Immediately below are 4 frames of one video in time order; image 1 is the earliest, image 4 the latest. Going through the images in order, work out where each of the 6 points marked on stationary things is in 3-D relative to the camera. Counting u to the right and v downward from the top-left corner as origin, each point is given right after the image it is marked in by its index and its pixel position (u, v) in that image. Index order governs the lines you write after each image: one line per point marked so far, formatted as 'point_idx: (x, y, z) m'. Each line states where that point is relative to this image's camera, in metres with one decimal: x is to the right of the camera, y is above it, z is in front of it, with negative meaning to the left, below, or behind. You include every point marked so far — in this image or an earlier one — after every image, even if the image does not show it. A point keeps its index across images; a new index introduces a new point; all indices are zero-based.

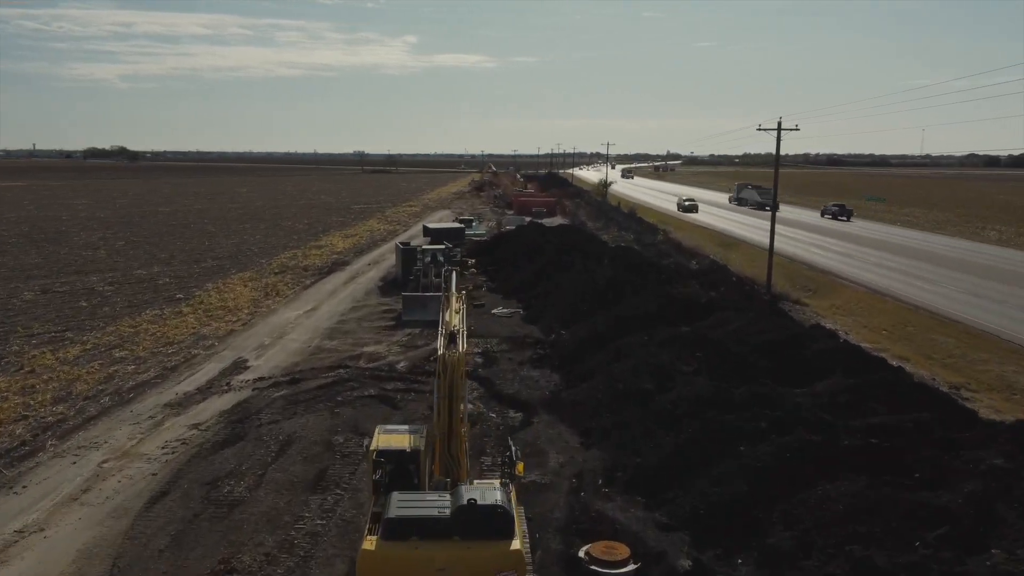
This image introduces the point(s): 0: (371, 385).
0: (-3.0, -2.1, +18.0) m
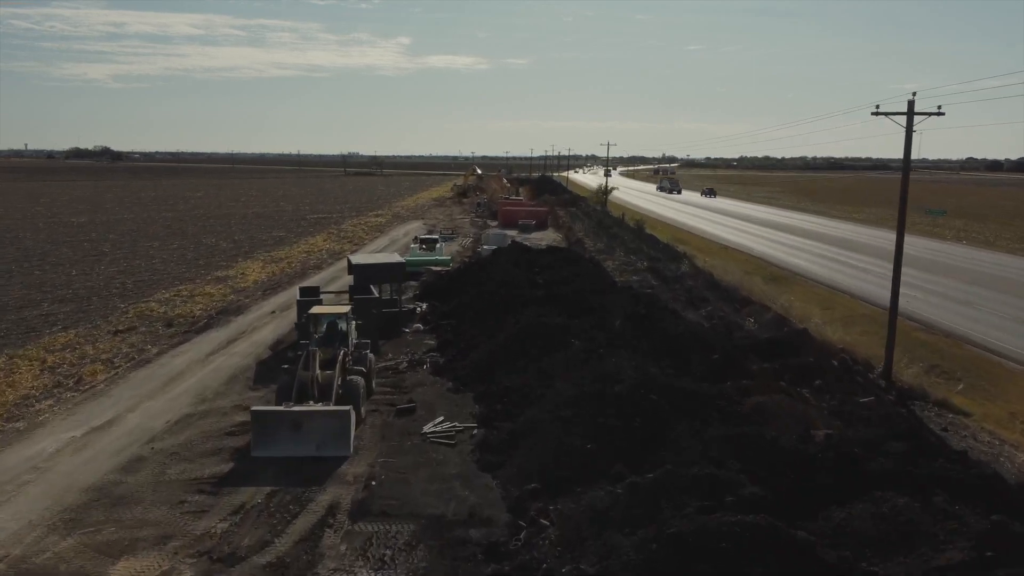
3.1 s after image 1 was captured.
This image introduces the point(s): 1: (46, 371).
0: (-4.0, -3.9, +6.5) m
1: (-10.3, -1.8, +18.6) m
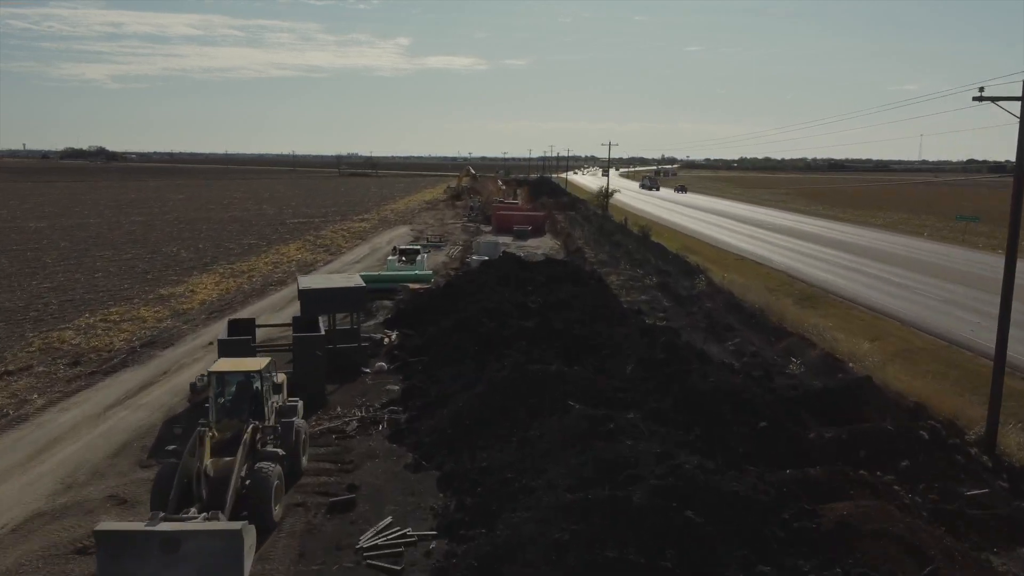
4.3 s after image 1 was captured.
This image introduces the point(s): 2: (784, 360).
0: (-4.3, -4.5, +2.1) m
1: (-10.7, -2.5, +14.1) m
2: (+6.0, -1.5, +18.5) m
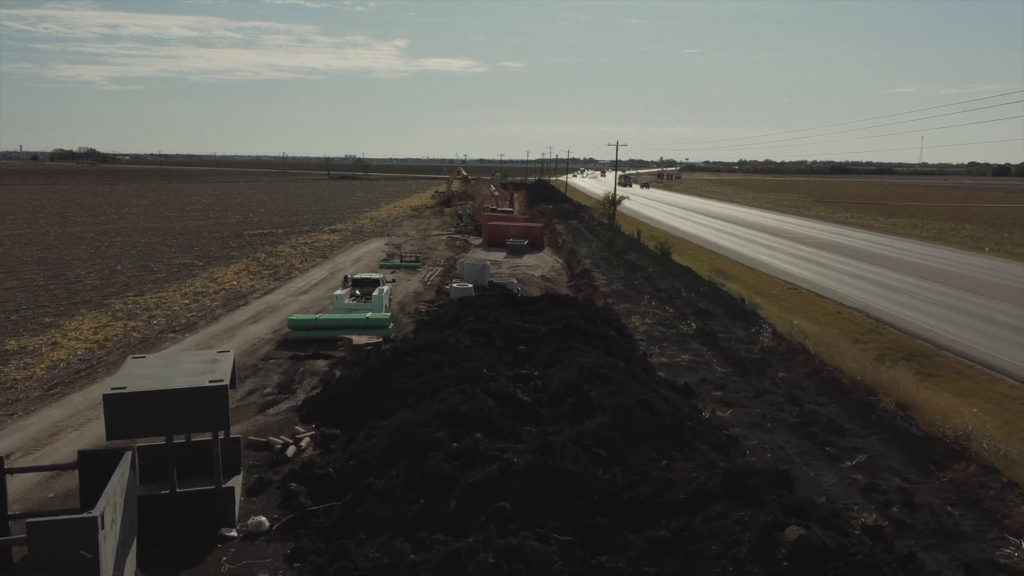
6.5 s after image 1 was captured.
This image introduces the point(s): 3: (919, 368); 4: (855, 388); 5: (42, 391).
0: (-4.6, -5.8, -6.1) m
1: (-11.0, -3.8, +5.9) m
2: (+5.7, -2.8, +10.4) m
3: (+9.0, -1.8, +18.2) m
4: (+6.6, -1.9, +15.8) m
5: (-9.6, -2.0, +17.2) m
